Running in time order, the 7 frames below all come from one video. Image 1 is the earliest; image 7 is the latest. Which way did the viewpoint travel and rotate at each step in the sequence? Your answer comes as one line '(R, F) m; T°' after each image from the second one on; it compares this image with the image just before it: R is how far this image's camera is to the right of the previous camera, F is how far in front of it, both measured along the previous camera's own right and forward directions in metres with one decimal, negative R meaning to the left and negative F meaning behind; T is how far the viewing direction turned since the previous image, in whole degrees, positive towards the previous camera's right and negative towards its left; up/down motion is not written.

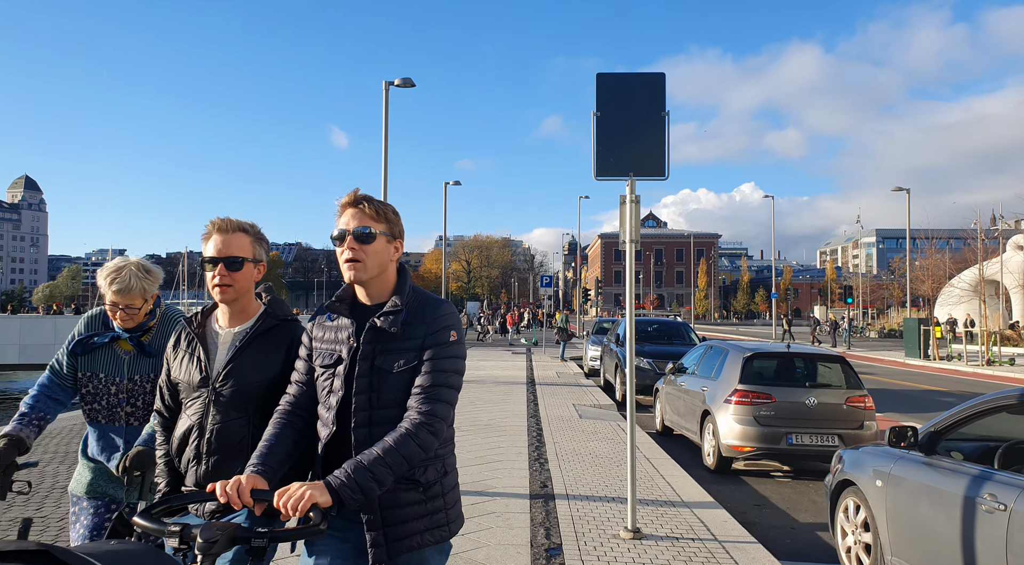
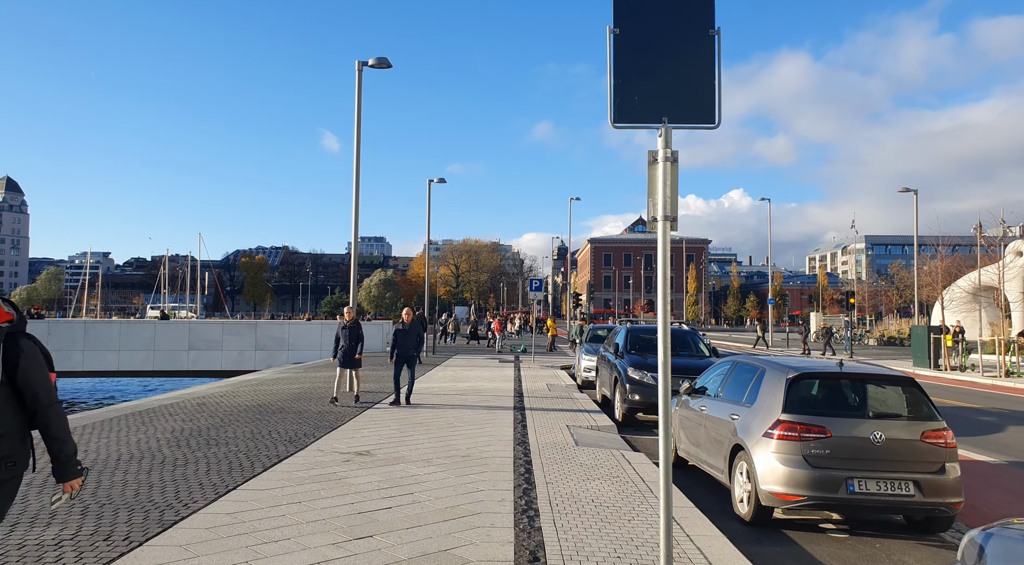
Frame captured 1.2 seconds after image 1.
(+0.1, +1.7) m; +1°
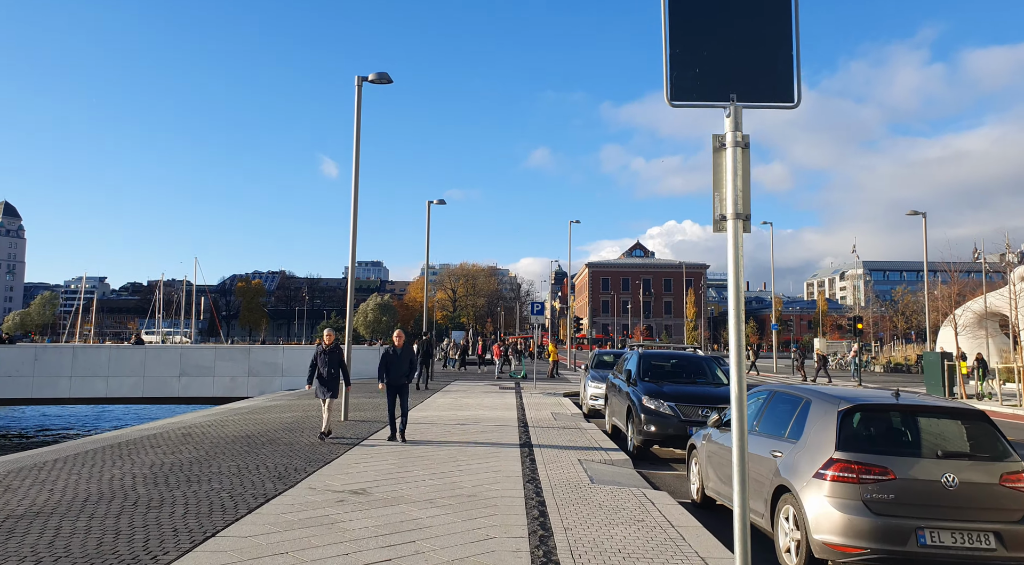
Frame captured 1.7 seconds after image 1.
(-0.2, +0.7) m; 0°
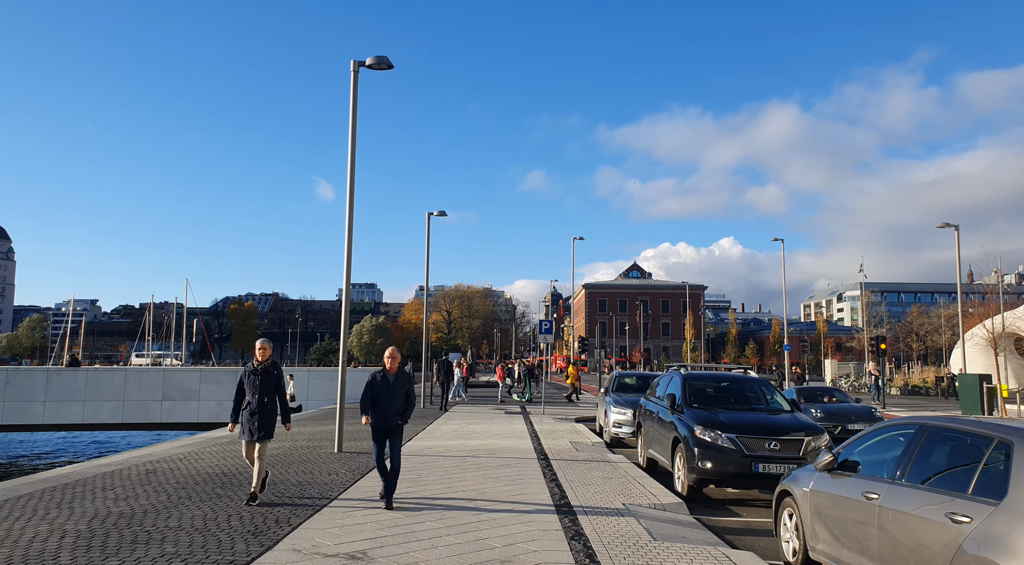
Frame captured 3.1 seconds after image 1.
(-0.4, +1.8) m; 0°
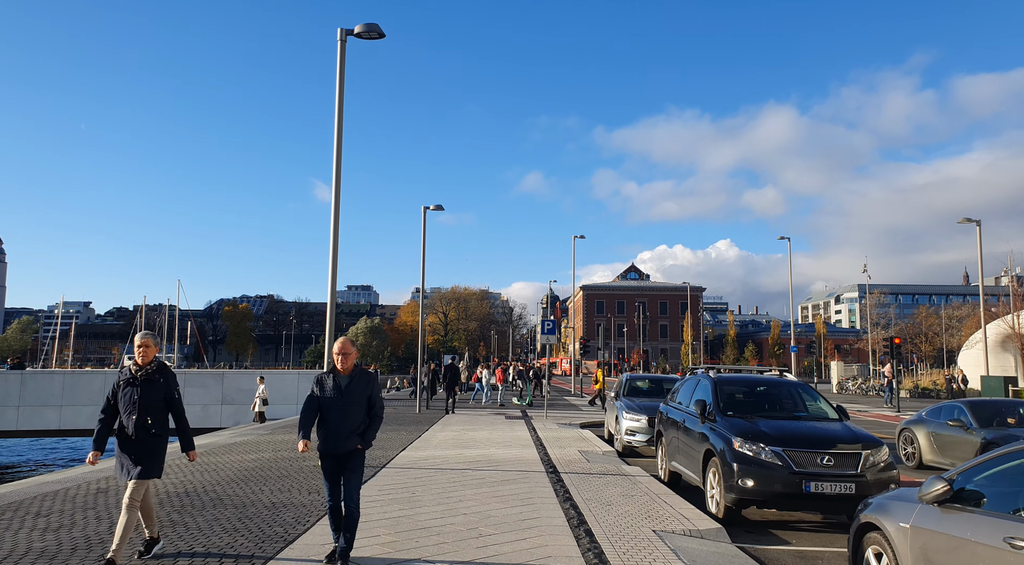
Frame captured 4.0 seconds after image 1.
(-0.1, +1.3) m; 0°
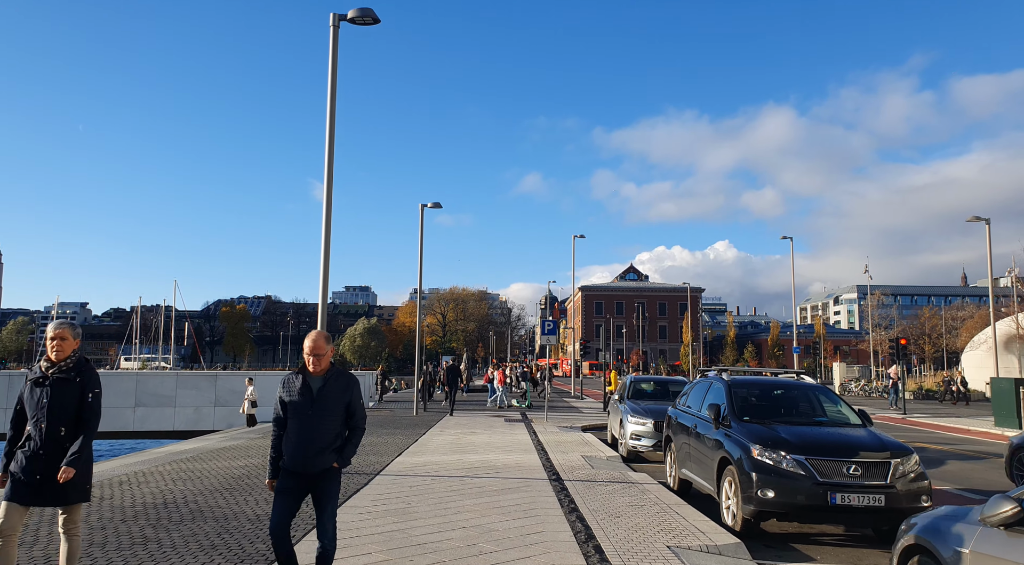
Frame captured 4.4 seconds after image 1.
(0.0, +0.6) m; 0°
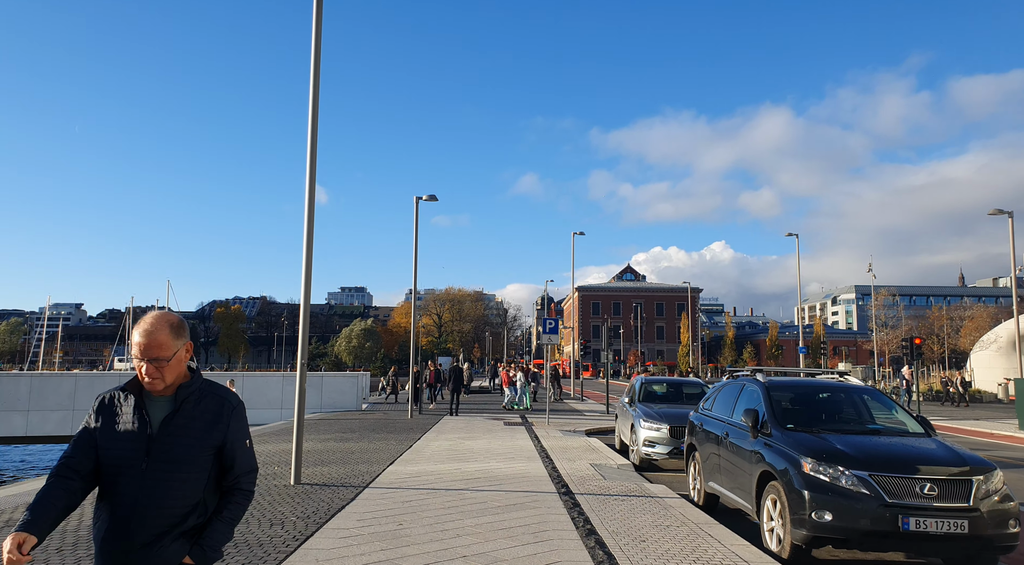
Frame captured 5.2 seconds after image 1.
(-0.1, +1.1) m; 0°
